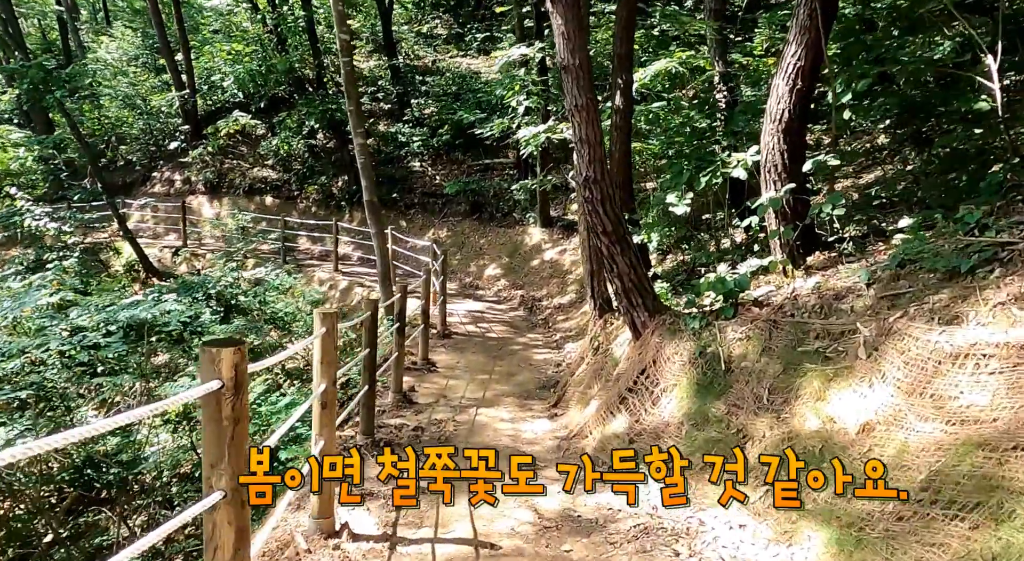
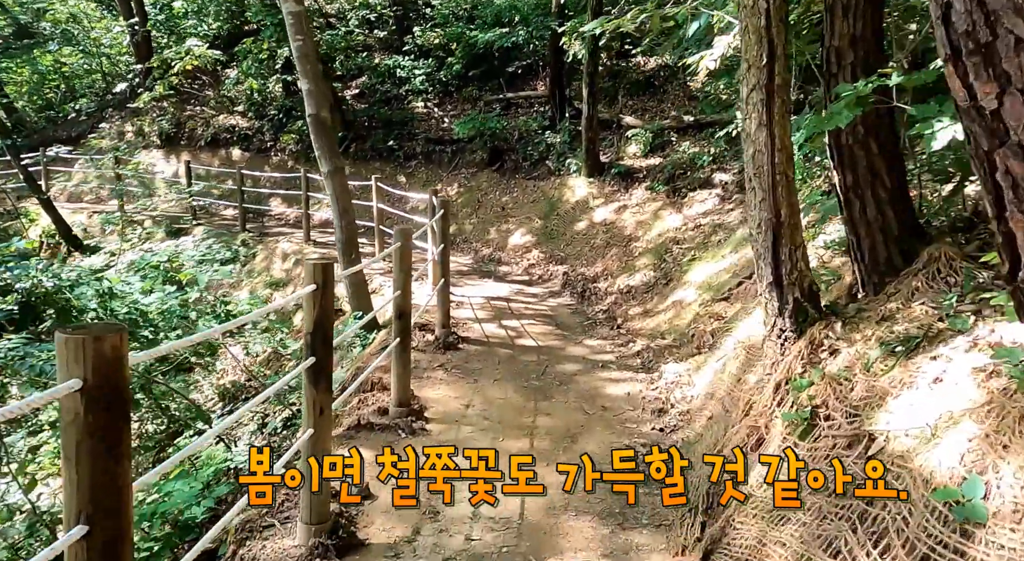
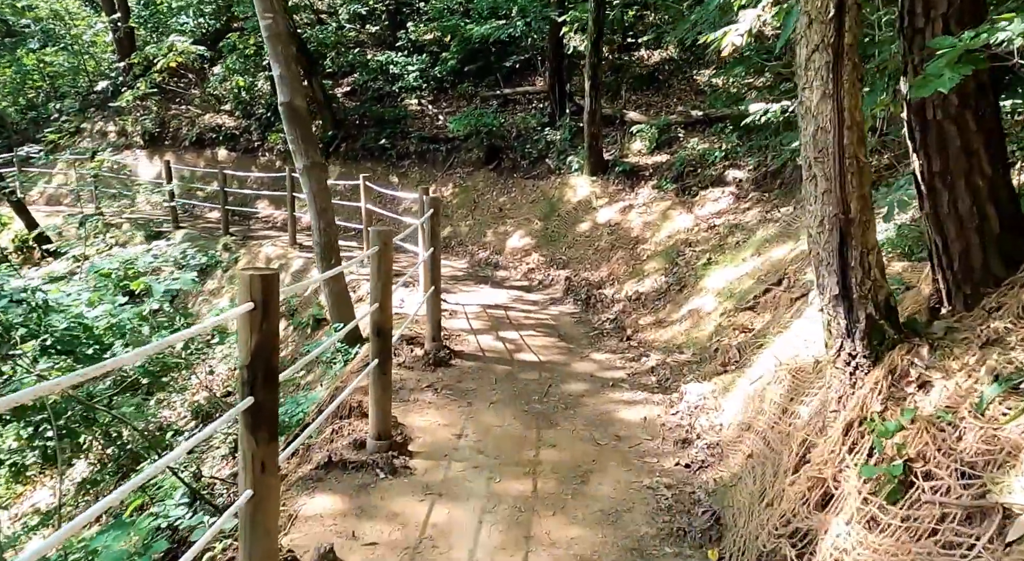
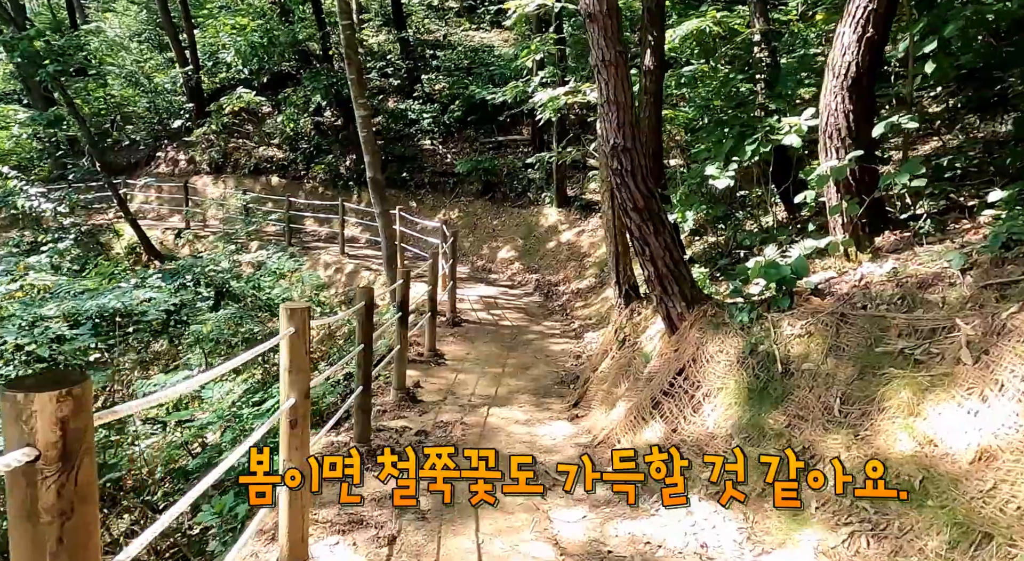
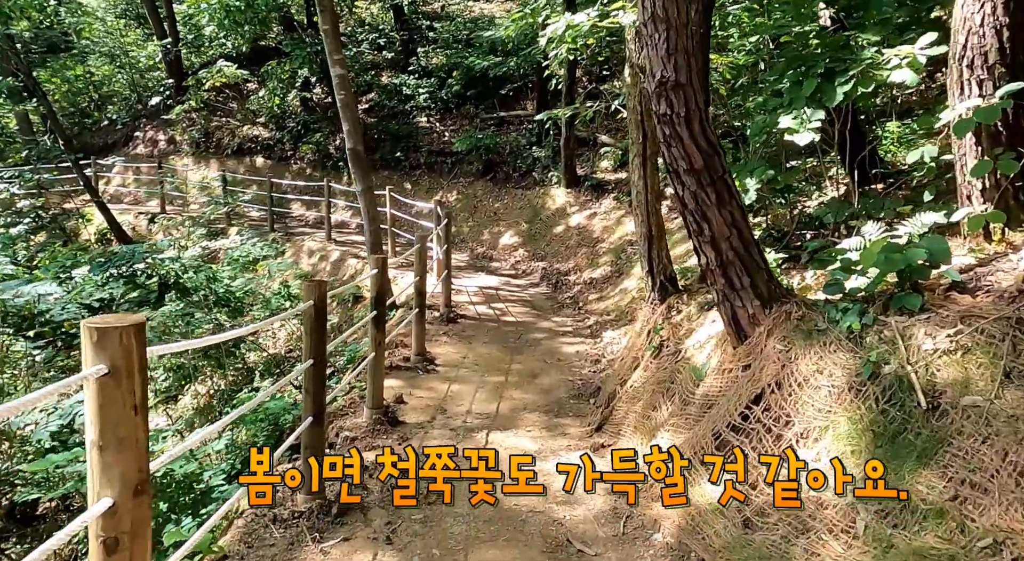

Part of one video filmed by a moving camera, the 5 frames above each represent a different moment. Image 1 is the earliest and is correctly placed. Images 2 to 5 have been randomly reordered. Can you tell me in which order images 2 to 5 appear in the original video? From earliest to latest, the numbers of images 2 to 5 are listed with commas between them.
4, 5, 2, 3
